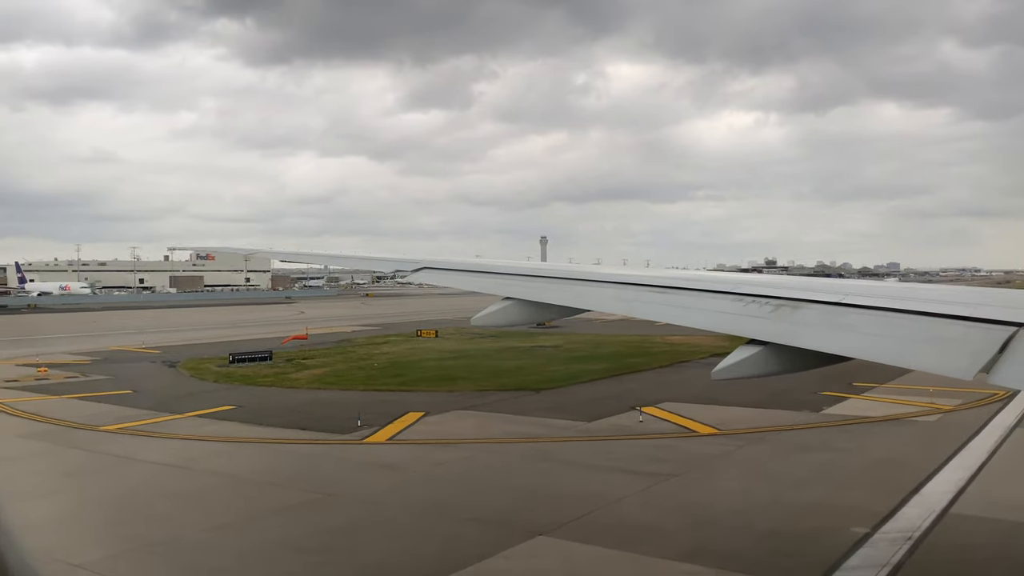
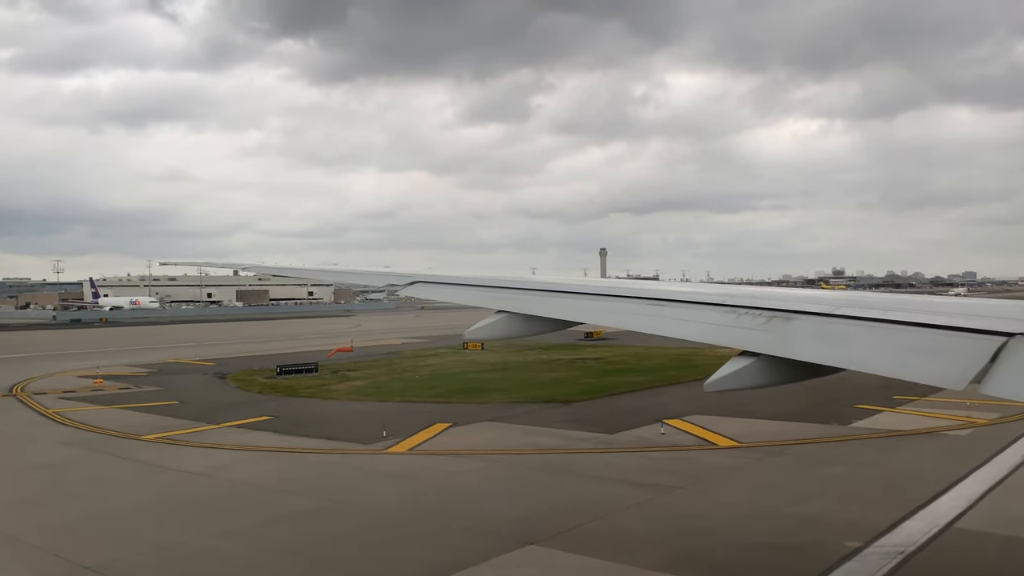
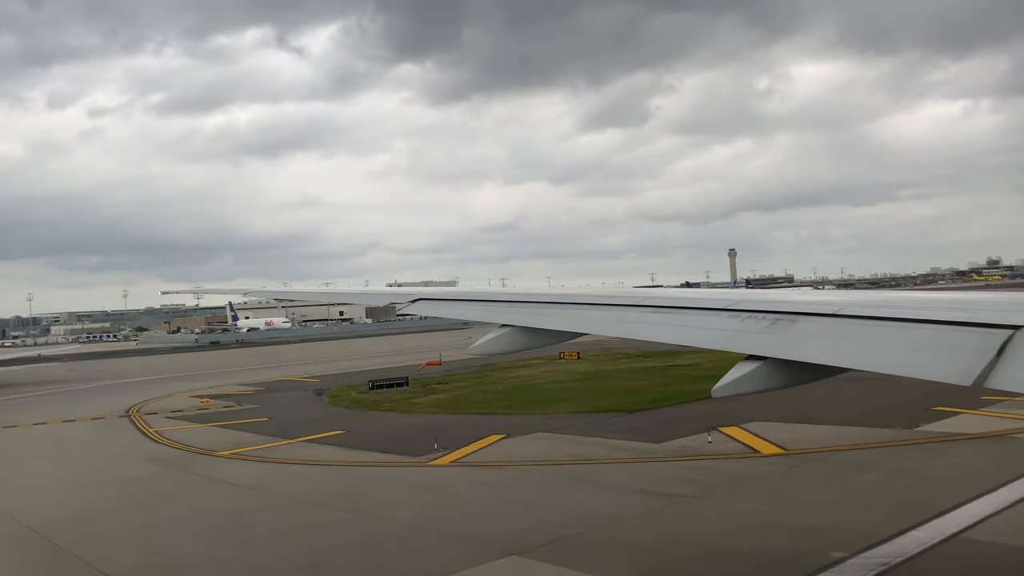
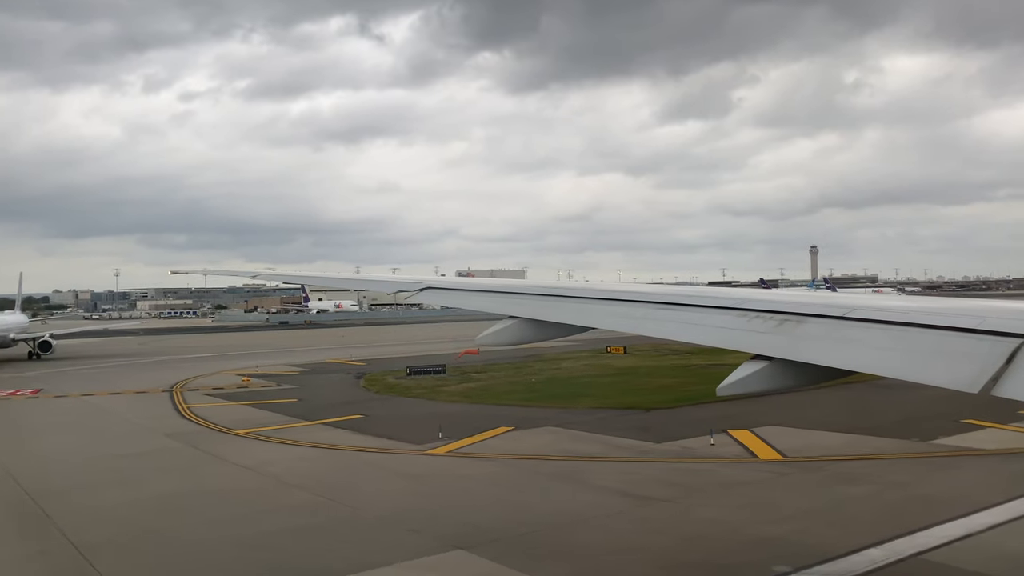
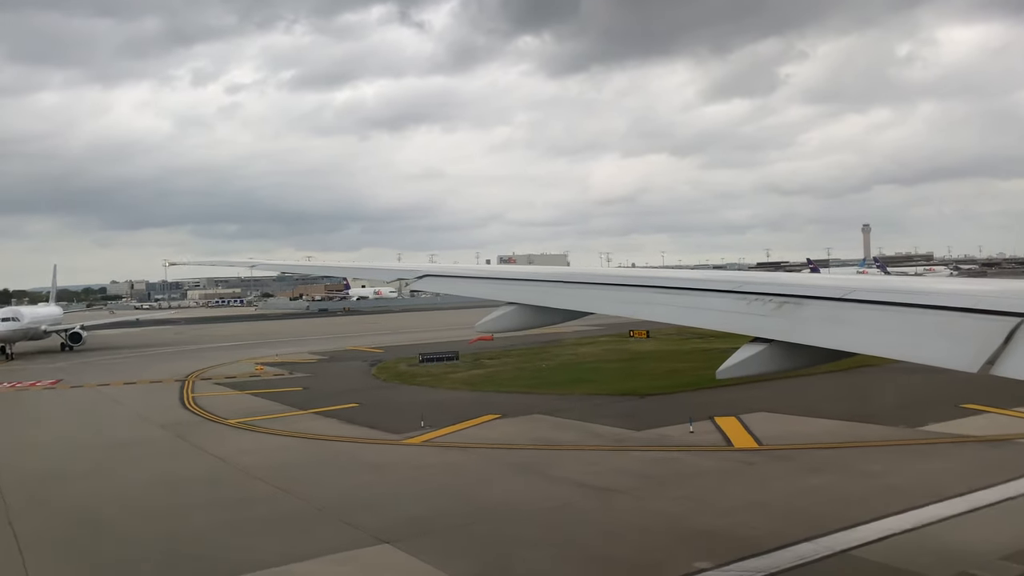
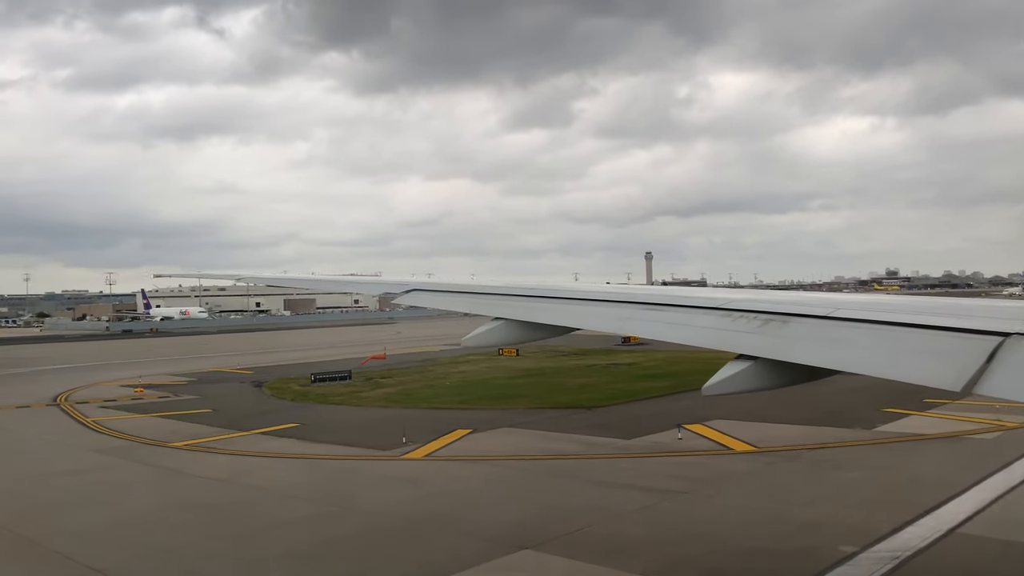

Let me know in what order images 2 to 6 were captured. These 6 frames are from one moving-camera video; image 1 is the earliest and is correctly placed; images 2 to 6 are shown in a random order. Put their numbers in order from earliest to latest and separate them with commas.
2, 6, 3, 4, 5
